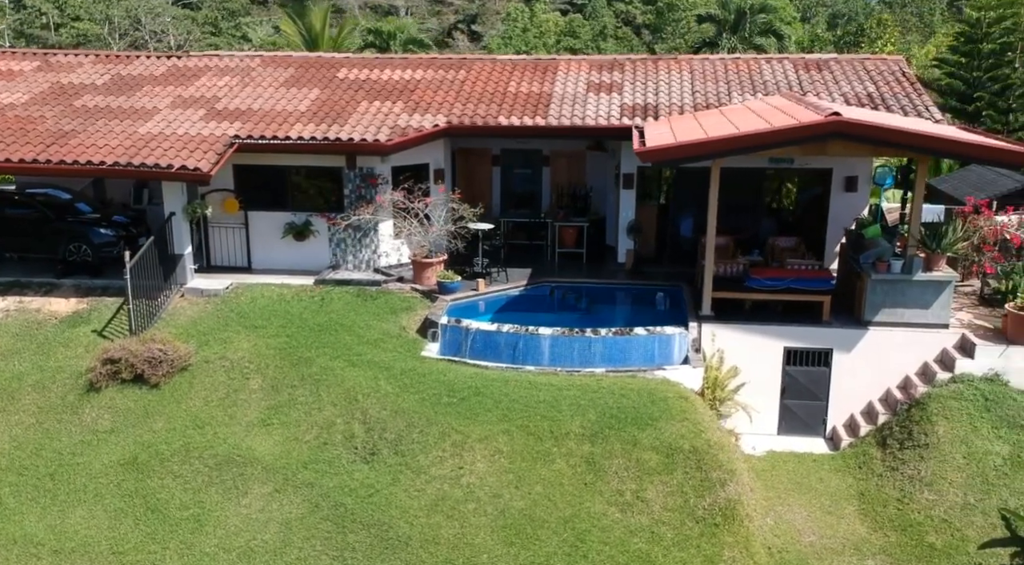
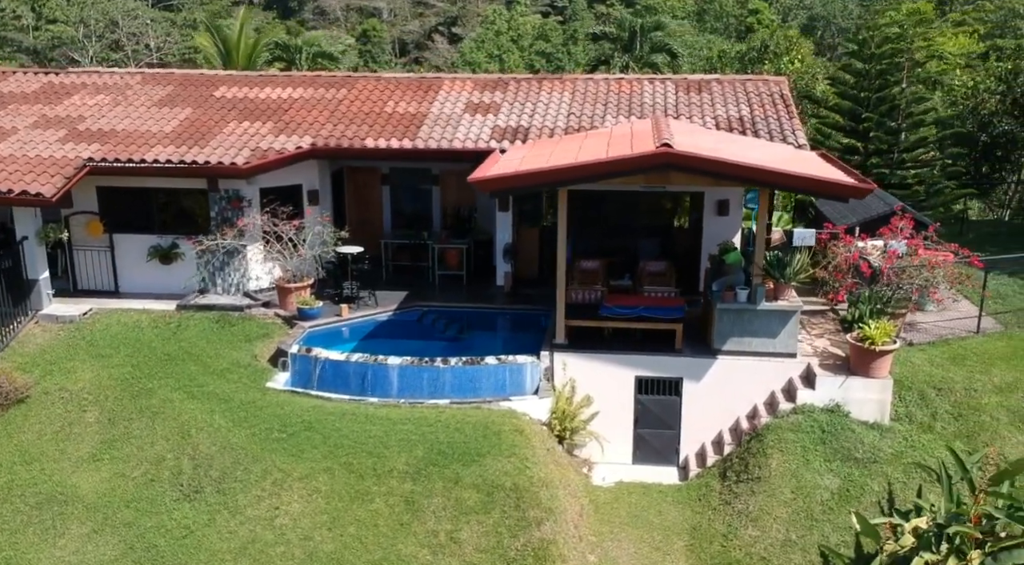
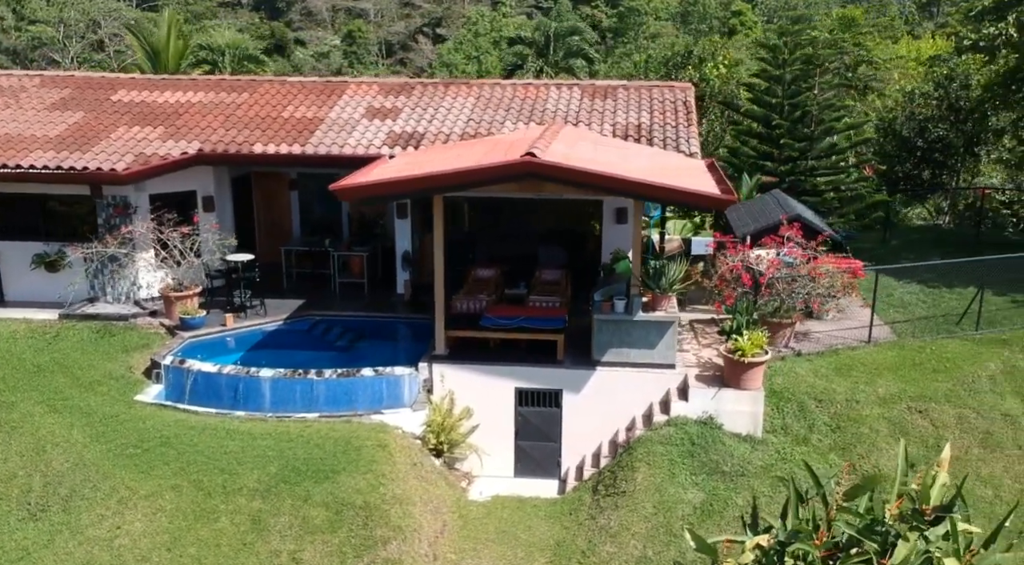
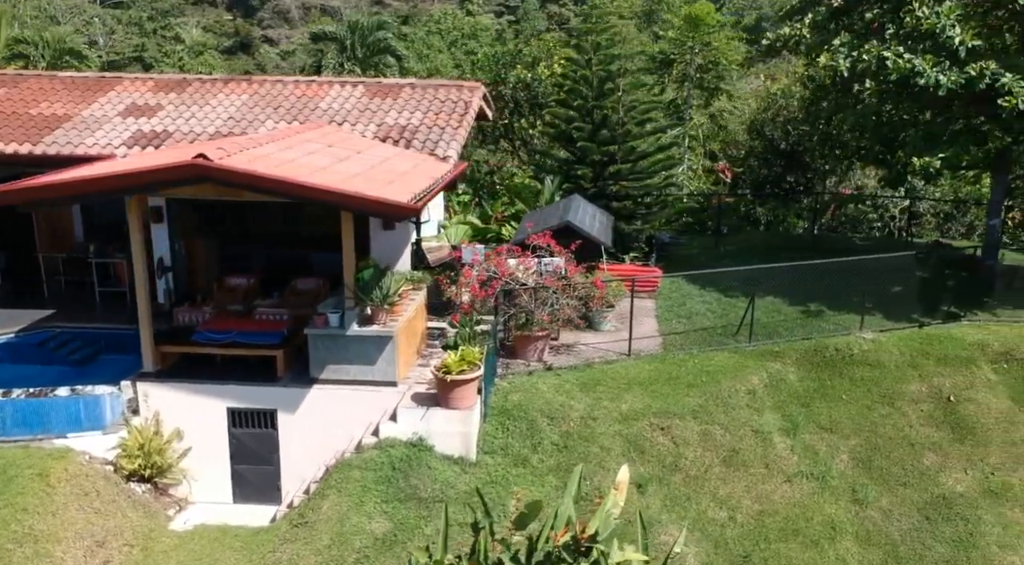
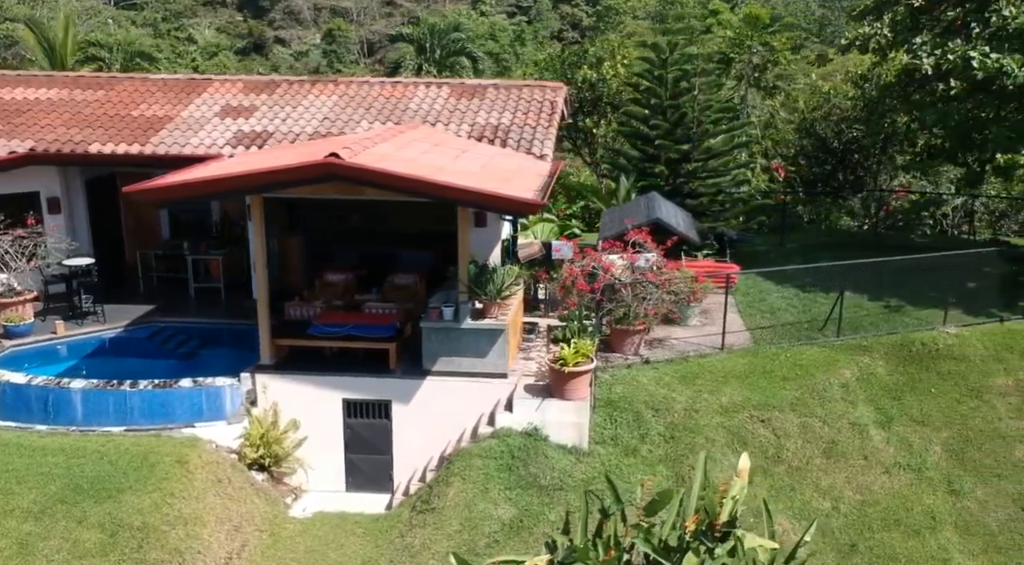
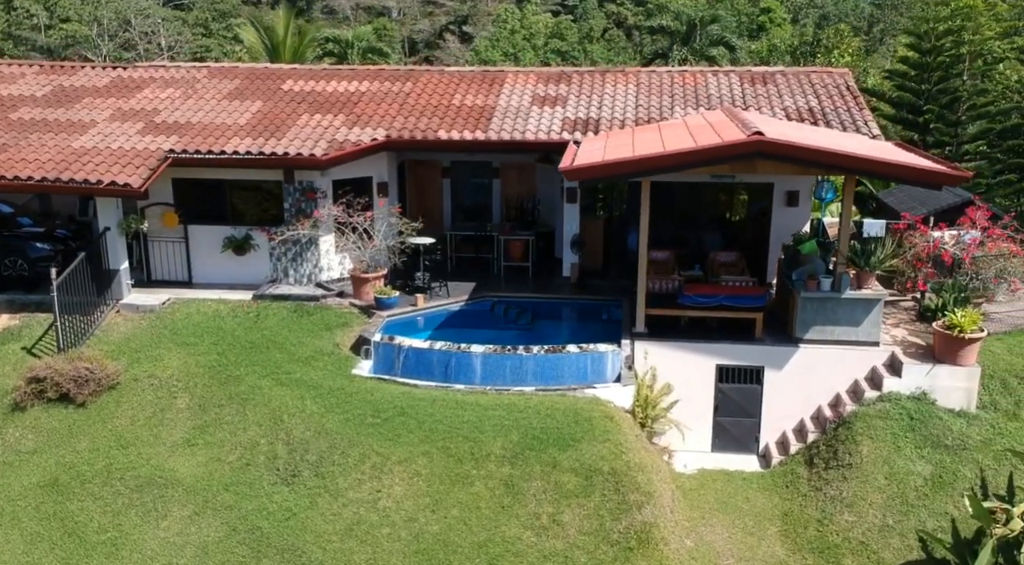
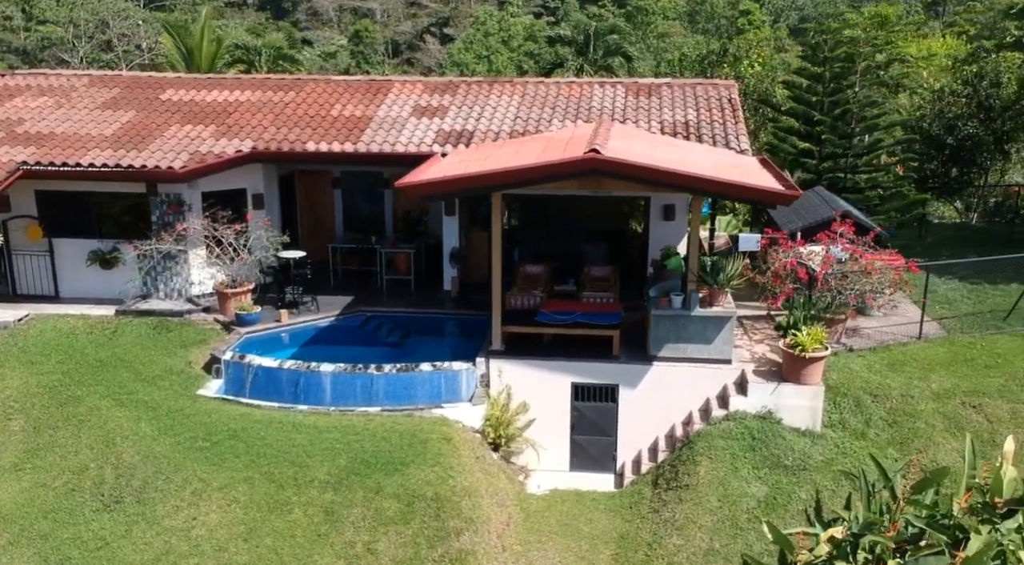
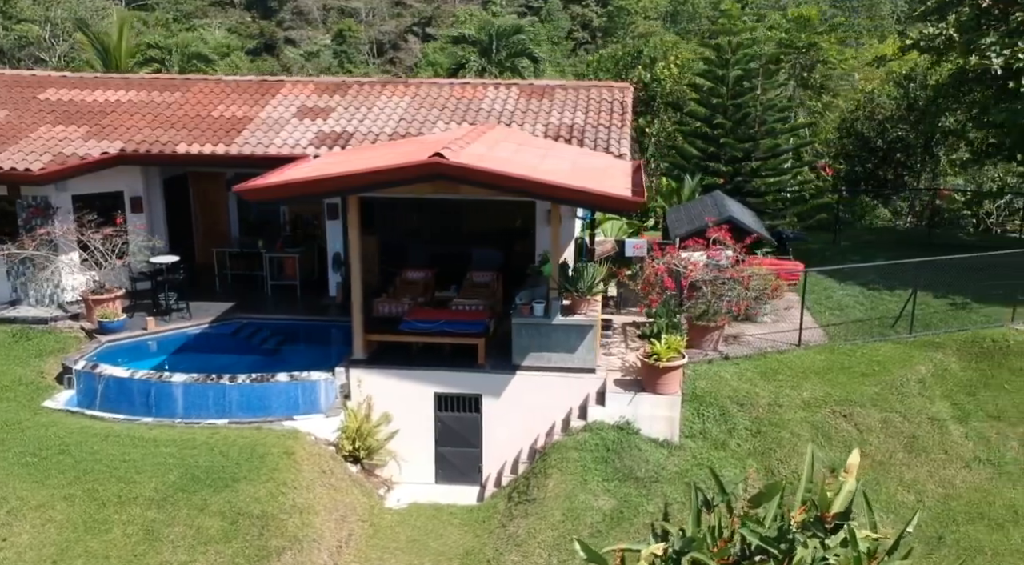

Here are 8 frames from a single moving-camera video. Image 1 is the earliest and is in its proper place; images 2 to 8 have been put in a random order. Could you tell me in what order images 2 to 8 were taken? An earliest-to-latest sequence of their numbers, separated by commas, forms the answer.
6, 2, 7, 3, 8, 5, 4
